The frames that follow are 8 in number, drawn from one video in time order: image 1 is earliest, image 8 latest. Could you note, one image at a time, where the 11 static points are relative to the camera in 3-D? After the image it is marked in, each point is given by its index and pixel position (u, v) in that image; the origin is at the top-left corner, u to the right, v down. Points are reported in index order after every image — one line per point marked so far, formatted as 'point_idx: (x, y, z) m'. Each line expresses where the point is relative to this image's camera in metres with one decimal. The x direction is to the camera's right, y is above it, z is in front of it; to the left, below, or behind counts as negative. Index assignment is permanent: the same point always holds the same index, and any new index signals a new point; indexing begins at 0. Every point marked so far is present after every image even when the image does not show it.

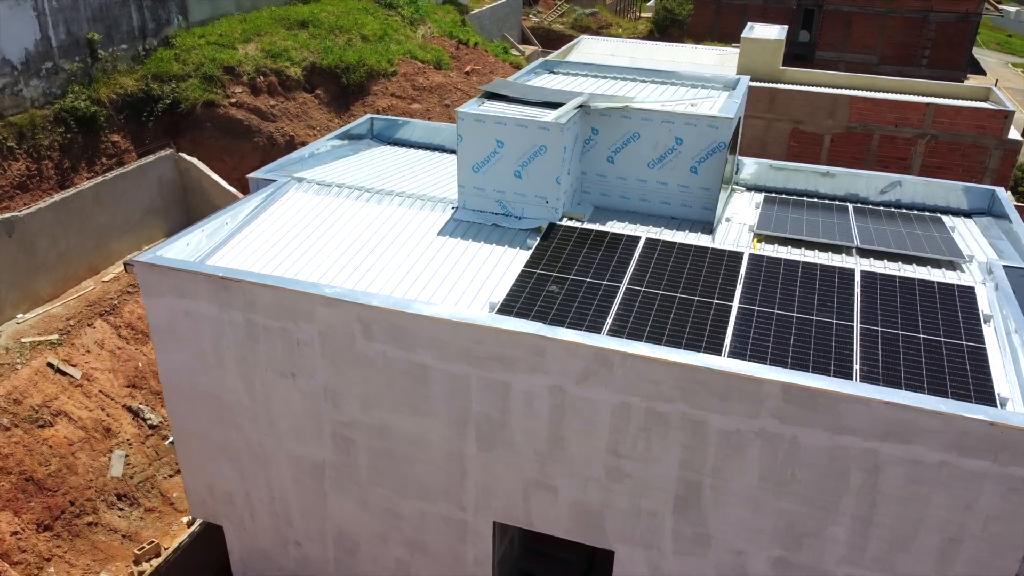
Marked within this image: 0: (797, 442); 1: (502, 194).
0: (+2.6, -1.4, +7.3) m
1: (-0.1, +1.2, +10.4) m
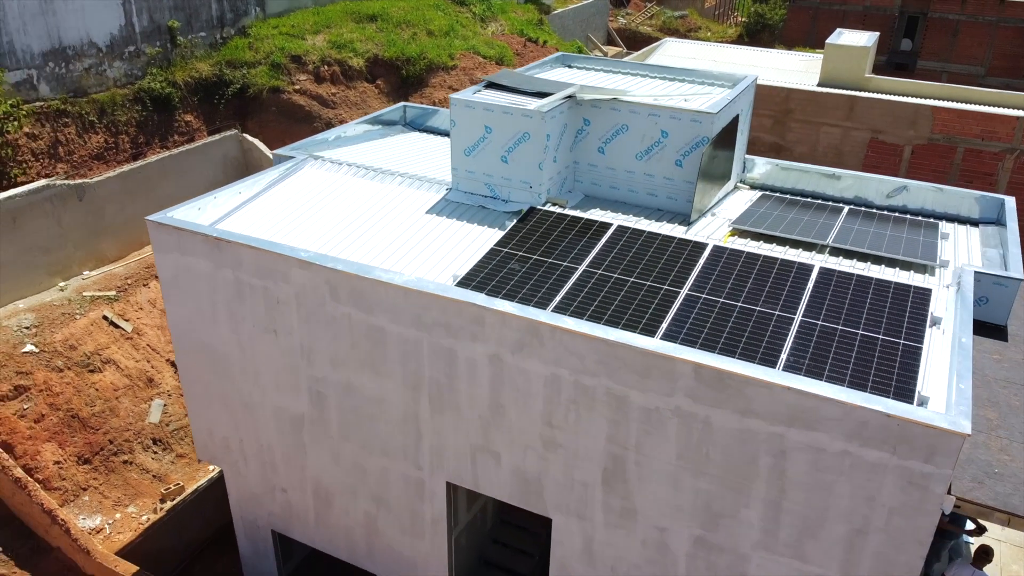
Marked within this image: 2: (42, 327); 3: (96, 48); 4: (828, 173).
0: (+1.8, -1.3, +7.6) m
1: (-0.3, +1.5, +10.9) m
2: (-8.6, -0.7, +14.8) m
3: (-9.1, +5.2, +17.7) m
4: (+4.8, +1.7, +12.4) m
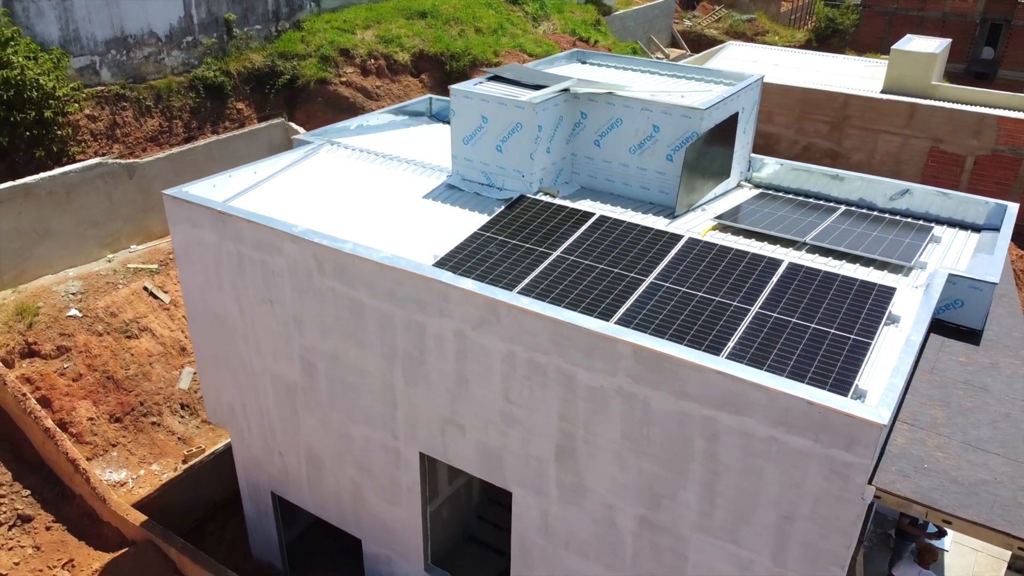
0: (+1.3, -1.1, +7.8) m
1: (-0.4, +1.7, +11.4) m
2: (-8.4, -0.1, +16.0) m
3: (-8.3, +5.8, +18.9) m
4: (+4.8, +1.7, +12.3) m
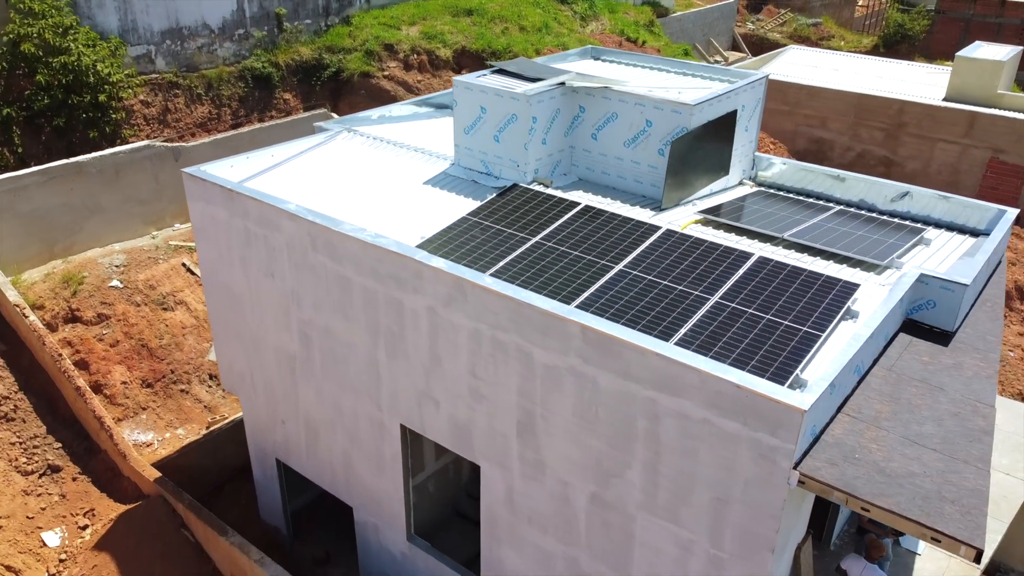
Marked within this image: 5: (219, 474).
0: (+0.8, -1.0, +8.1) m
1: (-0.4, +1.9, +11.8) m
2: (-8.1, +0.5, +17.1) m
3: (-7.5, +6.4, +20.0) m
4: (+4.9, +1.7, +12.3) m
5: (-5.5, -3.5, +15.3) m
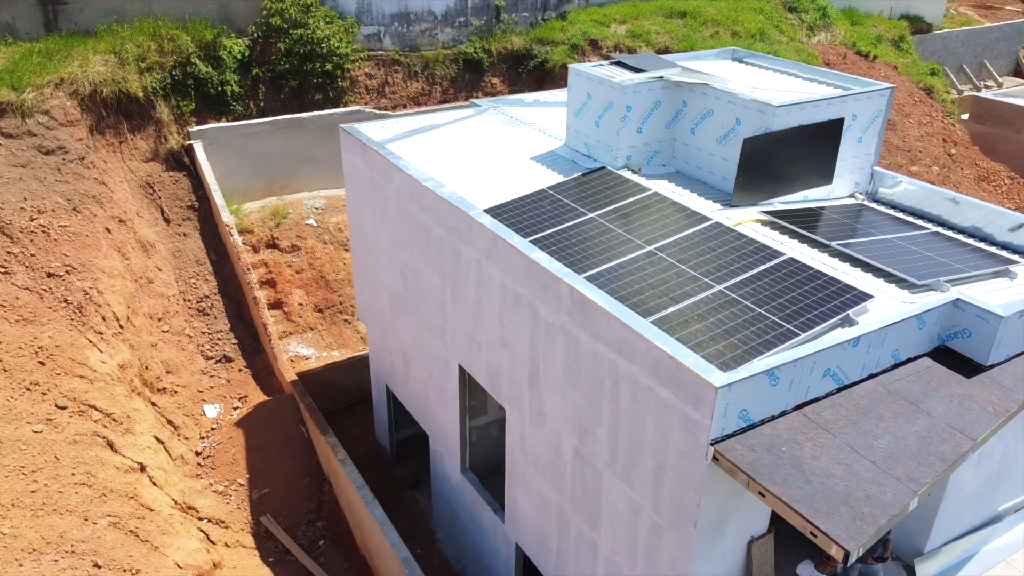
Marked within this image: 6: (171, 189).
0: (+0.7, -0.6, +8.9) m
1: (+1.2, +2.4, +12.7) m
2: (-4.6, +1.9, +20.1) m
3: (-2.2, +7.6, +22.6) m
4: (+6.2, +1.3, +11.5) m
5: (-3.4, -2.3, +17.7) m
6: (-7.8, +2.3, +18.4) m
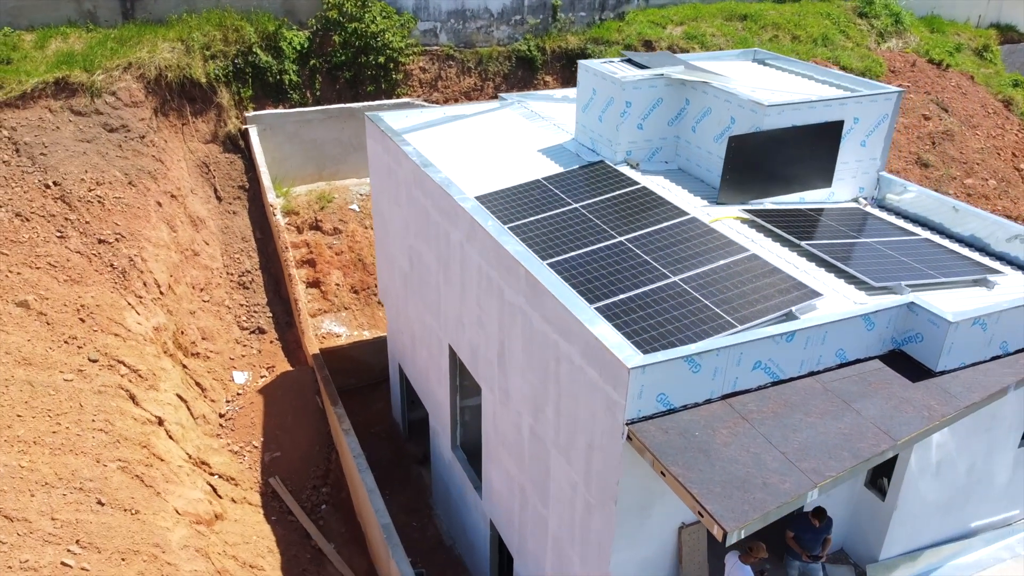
0: (+0.2, -0.4, +9.2) m
1: (+1.3, +2.5, +13.0) m
2: (-3.7, +2.4, +21.0) m
3: (-0.7, +7.9, +23.2) m
4: (+6.1, +1.1, +11.2) m
5: (-3.0, -1.9, +18.5) m
6: (-7.0, +2.9, +19.7) m
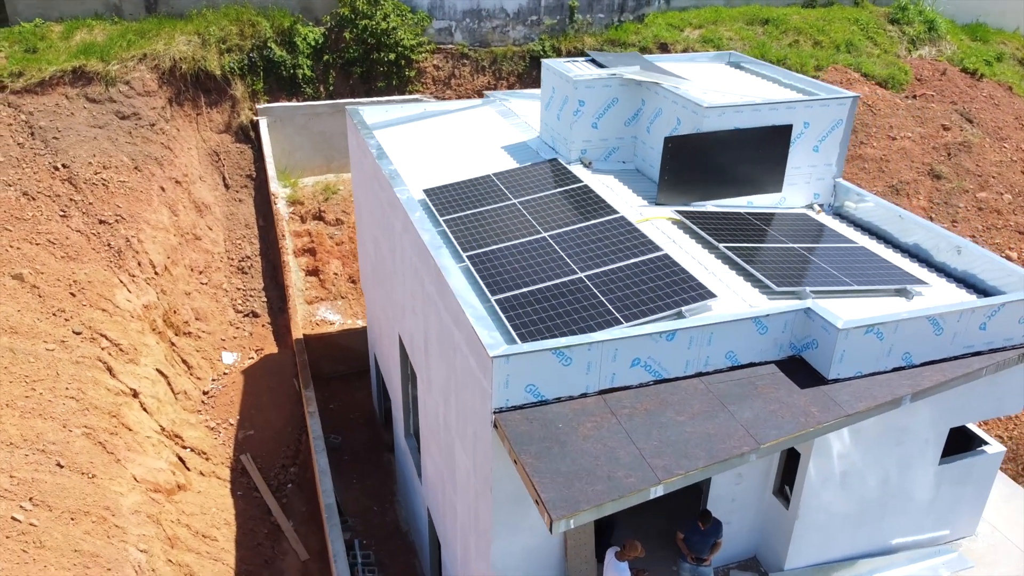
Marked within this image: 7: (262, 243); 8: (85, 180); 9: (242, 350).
0: (-0.8, -0.3, +9.4) m
1: (+0.6, +2.5, +13.1) m
2: (-3.6, +2.6, +21.5) m
3: (-0.2, +7.9, +23.5) m
4: (+5.2, +1.0, +10.9) m
5: (-3.4, -1.7, +18.9) m
6: (-7.0, +3.3, +20.4) m
7: (-6.1, +1.1, +19.7) m
8: (-8.9, +2.2, +16.8) m
9: (-5.9, -1.4, +17.7) m
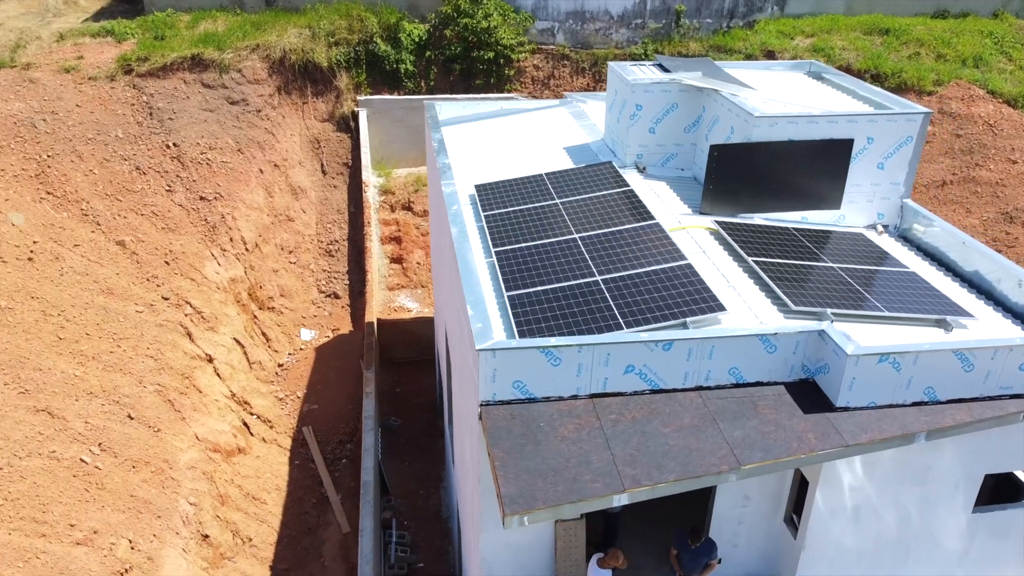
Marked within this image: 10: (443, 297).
0: (-0.6, -0.2, +9.6) m
1: (+1.6, +2.5, +13.0) m
2: (-1.3, +2.8, +22.0) m
3: (+2.8, +7.9, +23.4) m
4: (+5.7, +0.6, +10.2) m
5: (-1.8, -1.5, +19.4) m
6: (-4.7, +3.7, +21.5) m
7: (-4.1, +1.5, +20.6) m
8: (-7.2, +2.9, +18.2) m
9: (-4.4, -0.9, +18.6) m
10: (-1.1, -0.2, +12.8) m
